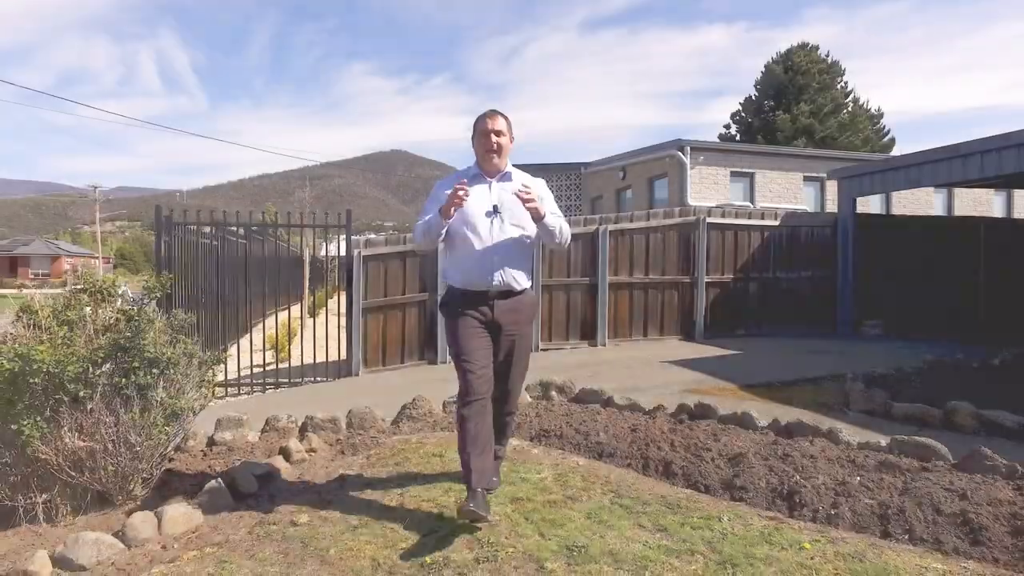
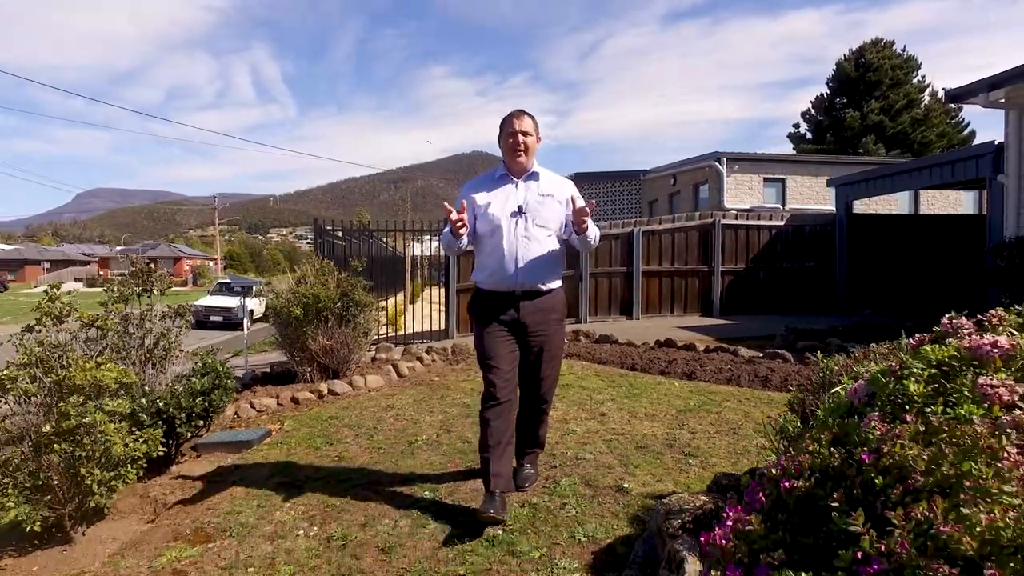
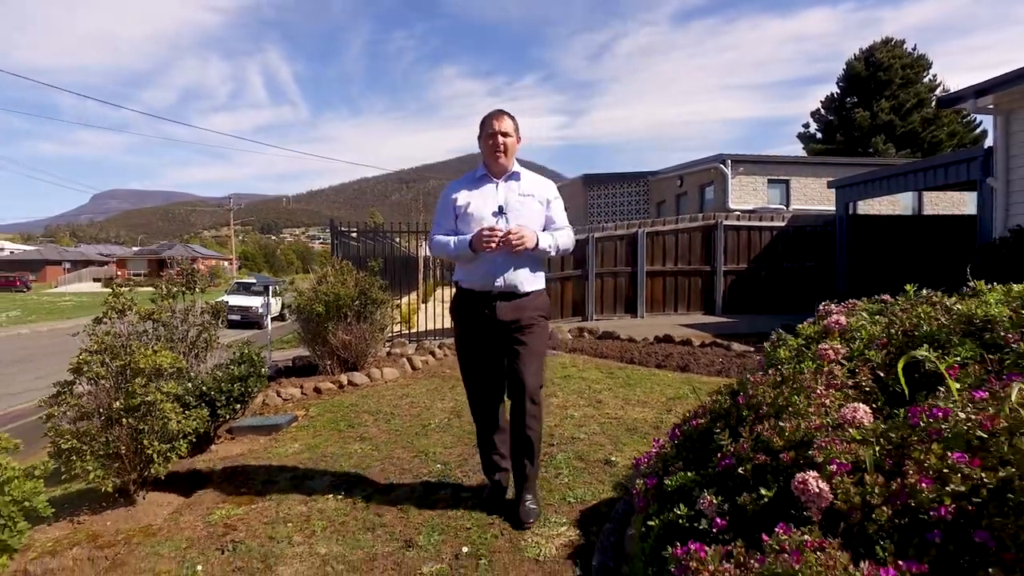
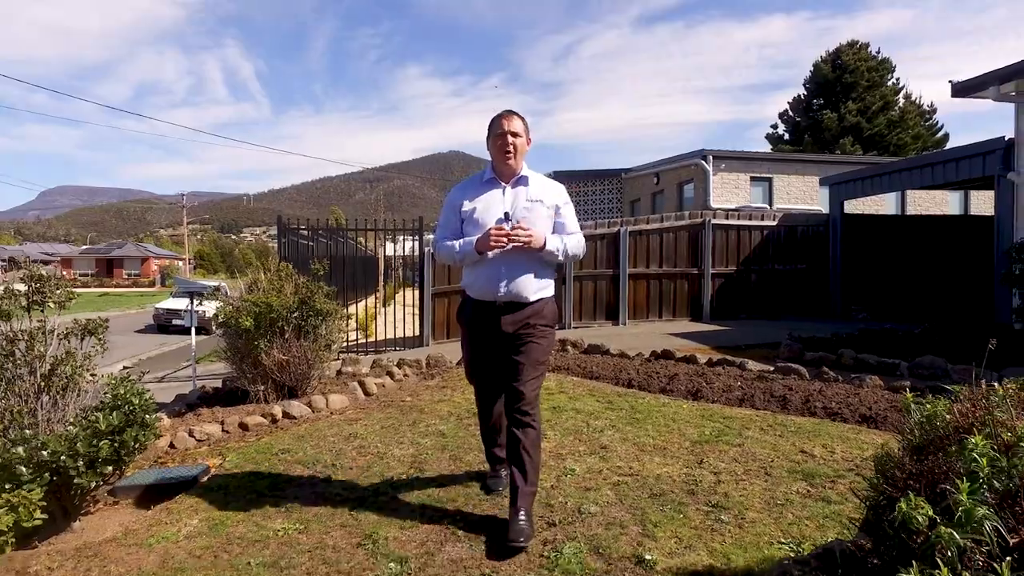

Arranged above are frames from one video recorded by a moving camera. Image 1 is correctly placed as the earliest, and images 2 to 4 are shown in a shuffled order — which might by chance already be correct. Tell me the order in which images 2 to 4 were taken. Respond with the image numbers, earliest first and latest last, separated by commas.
4, 2, 3
